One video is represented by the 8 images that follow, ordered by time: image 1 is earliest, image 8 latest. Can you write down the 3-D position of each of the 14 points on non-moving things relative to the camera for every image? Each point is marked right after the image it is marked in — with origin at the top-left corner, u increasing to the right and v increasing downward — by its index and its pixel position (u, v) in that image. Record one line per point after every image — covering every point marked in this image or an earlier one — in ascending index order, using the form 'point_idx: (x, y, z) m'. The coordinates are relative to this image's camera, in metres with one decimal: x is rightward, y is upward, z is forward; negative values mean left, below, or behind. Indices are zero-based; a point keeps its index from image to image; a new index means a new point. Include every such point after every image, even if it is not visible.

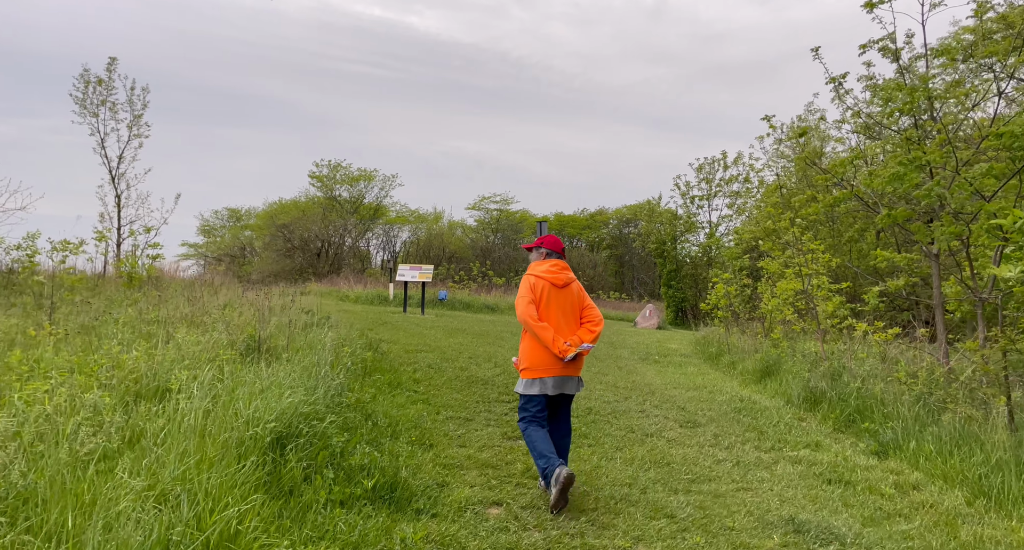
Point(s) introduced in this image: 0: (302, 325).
0: (-2.3, -0.6, +8.3) m
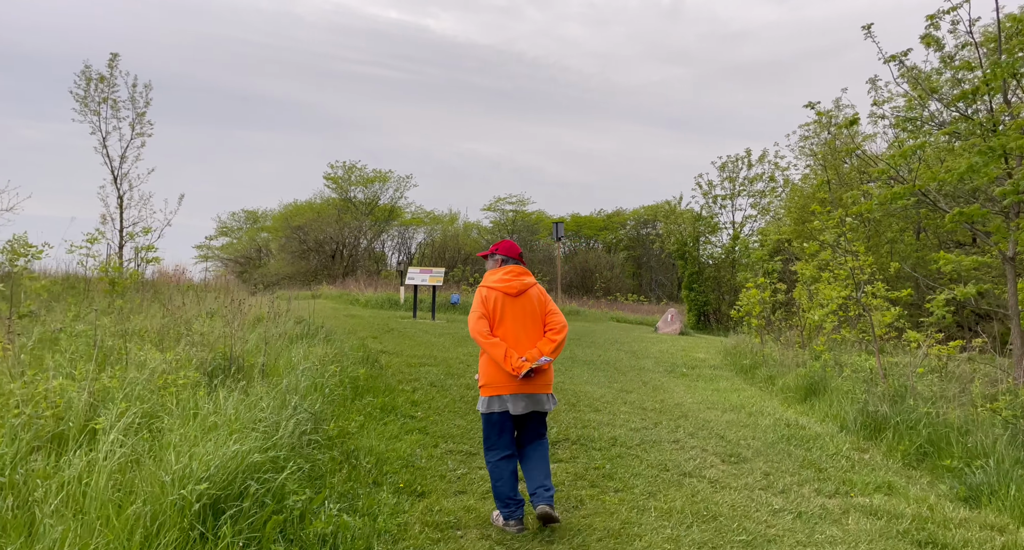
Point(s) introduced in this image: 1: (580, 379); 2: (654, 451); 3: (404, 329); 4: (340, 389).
0: (-2.2, -0.6, +7.5) m
1: (+0.8, -1.2, +8.7) m
2: (+1.0, -1.2, +5.3) m
3: (-2.0, -1.0, +14.4) m
4: (-1.3, -0.9, +5.9) m
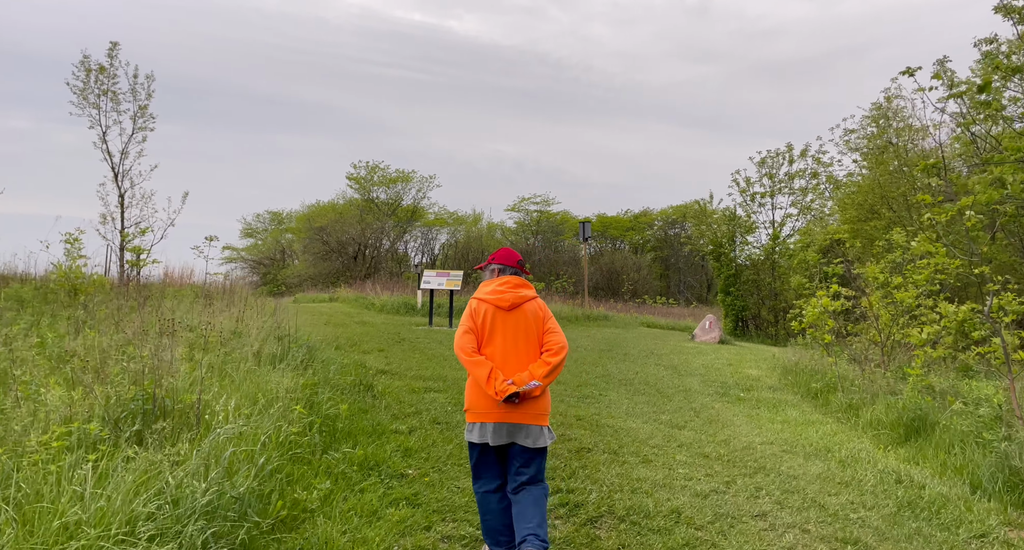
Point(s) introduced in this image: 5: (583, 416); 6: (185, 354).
0: (-2.0, -0.7, +6.0) m
1: (+1.0, -1.2, +7.1) m
2: (+1.1, -1.3, +3.8) m
3: (-1.6, -1.1, +13.0) m
4: (-1.2, -0.9, +4.4) m
5: (+0.6, -1.2, +6.6) m
6: (-2.4, -0.6, +5.5) m
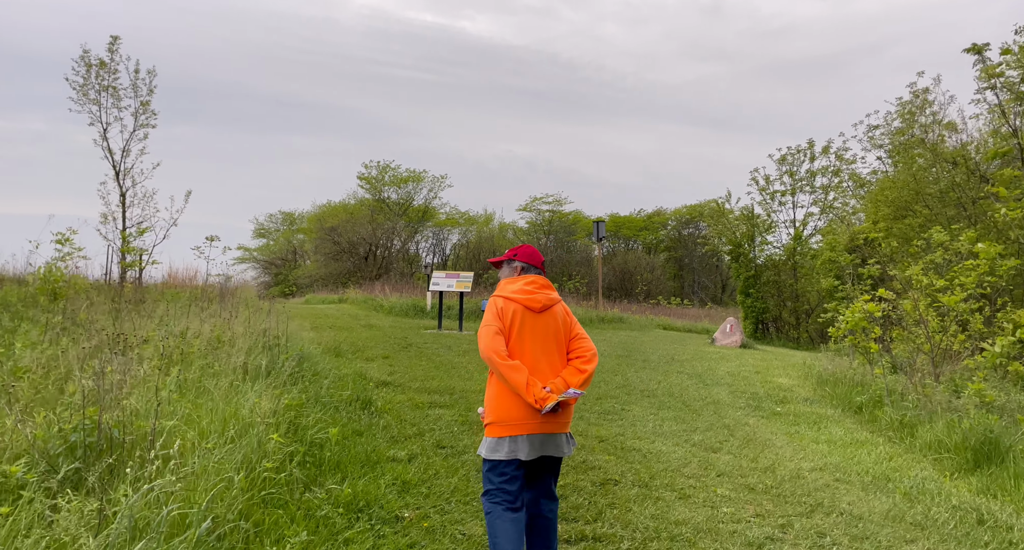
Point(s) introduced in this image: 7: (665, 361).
0: (-1.9, -0.7, +5.4) m
1: (+1.1, -1.3, +6.4) m
2: (+1.2, -1.3, +3.1) m
3: (-1.4, -1.1, +12.3) m
4: (-1.1, -0.9, +3.7) m
5: (+0.7, -1.2, +5.9) m
6: (-2.3, -0.6, +4.9) m
7: (+2.5, -1.4, +12.6) m
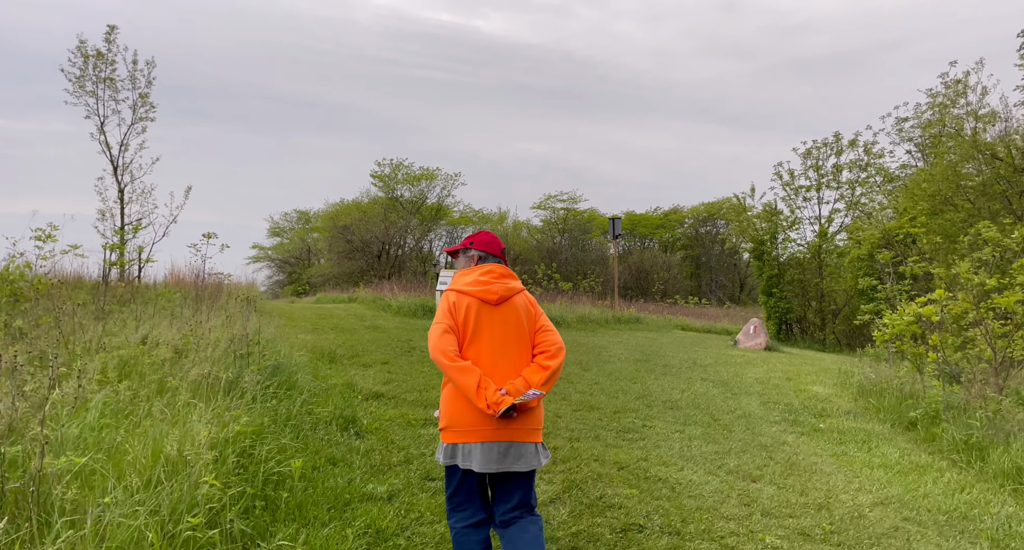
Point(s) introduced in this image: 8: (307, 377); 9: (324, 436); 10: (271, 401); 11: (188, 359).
0: (-1.8, -0.7, +4.6) m
1: (+1.2, -1.3, +5.6) m
2: (+1.2, -1.3, +2.2) m
3: (-1.3, -1.1, +11.5) m
4: (-1.1, -0.9, +2.9) m
5: (+0.7, -1.2, +5.0) m
6: (-2.3, -0.6, +4.1) m
7: (+2.7, -1.4, +11.7) m
8: (-1.6, -0.8, +6.0) m
9: (-1.2, -1.0, +4.7) m
10: (-1.5, -0.8, +4.8) m
11: (-2.2, -0.6, +5.3) m
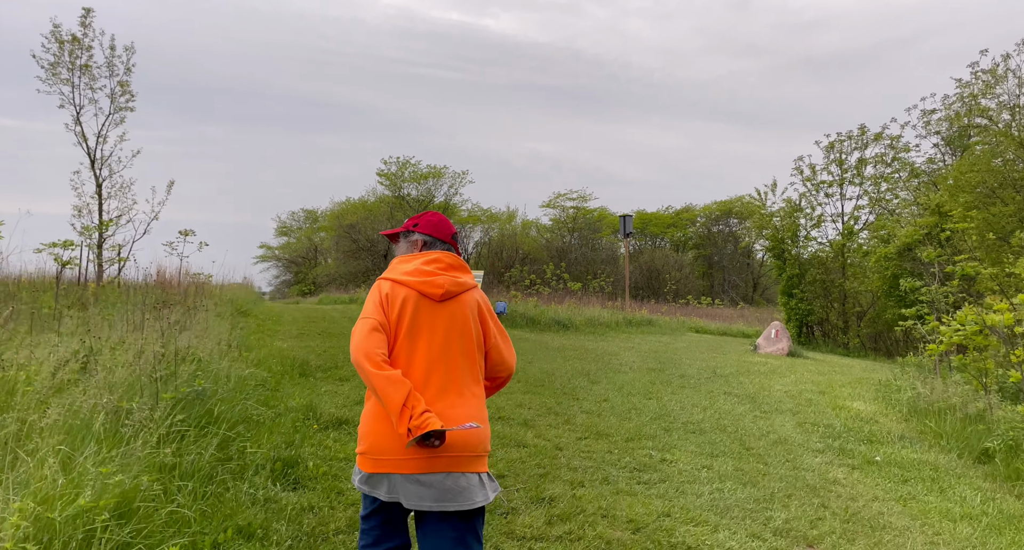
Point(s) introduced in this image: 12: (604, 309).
0: (-1.9, -0.7, +3.5) m
1: (+1.1, -1.3, +4.4) m
2: (+1.0, -1.3, +1.1) m
3: (-1.3, -1.1, +10.4) m
4: (-1.2, -1.0, +1.8) m
5: (+0.7, -1.2, +3.9) m
6: (-2.4, -0.6, +3.0) m
7: (+2.7, -1.4, +10.5) m
8: (-1.7, -0.8, +4.9) m
9: (-1.2, -1.0, +3.6) m
10: (-1.6, -0.8, +3.7) m
11: (-2.3, -0.6, +4.1) m
12: (+2.3, -0.8, +19.1) m
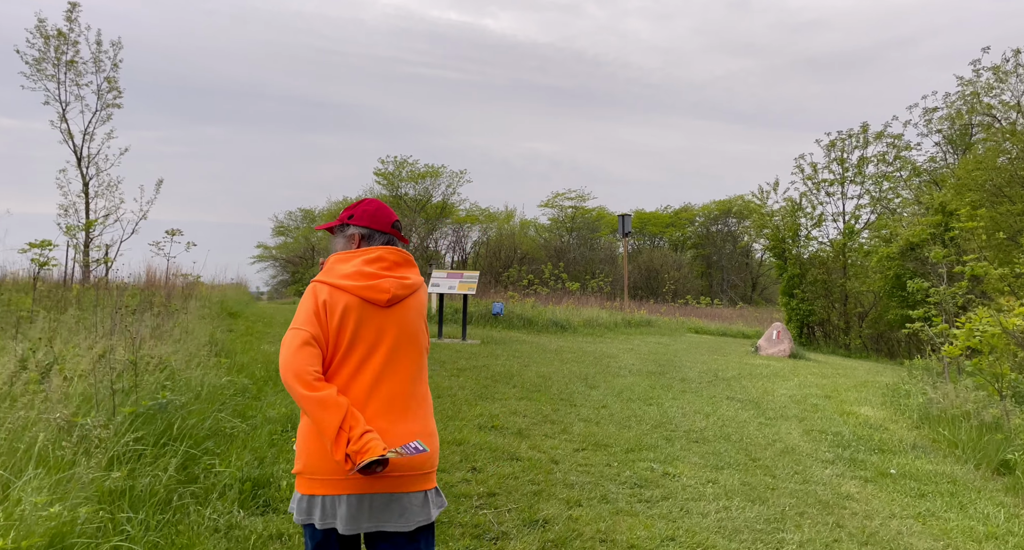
0: (-2.0, -0.7, +3.1) m
1: (+1.1, -1.3, +4.1) m
2: (+1.0, -1.3, +0.7) m
3: (-1.3, -1.1, +10.1) m
4: (-1.3, -1.0, +1.5) m
5: (+0.6, -1.3, +3.6) m
6: (-2.4, -0.6, +2.6) m
7: (+2.6, -1.4, +10.2) m
8: (-1.7, -0.8, +4.6) m
9: (-1.3, -1.0, +3.3) m
10: (-1.6, -0.8, +3.4) m
11: (-2.3, -0.6, +3.8) m
12: (+2.2, -0.8, +18.8) m
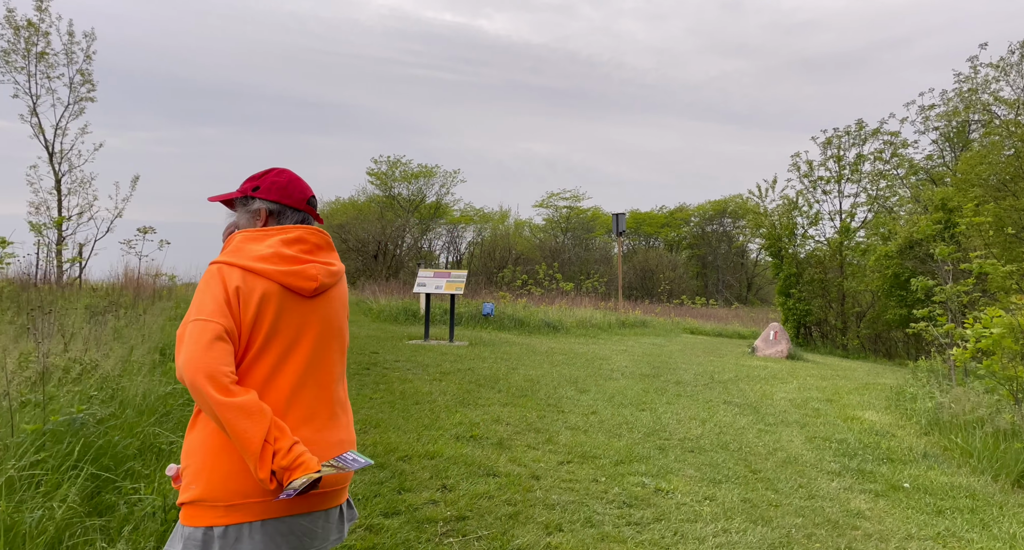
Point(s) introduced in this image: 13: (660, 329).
0: (-2.1, -0.7, +2.7) m
1: (+0.9, -1.3, +3.6) m
2: (+0.9, -1.3, +0.3) m
3: (-1.5, -1.1, +9.6) m
4: (-1.4, -1.0, +1.0) m
5: (+0.5, -1.2, +3.1) m
6: (-2.5, -0.6, +2.2) m
7: (+2.4, -1.4, +9.7) m
8: (-1.9, -0.8, +4.1) m
9: (-1.4, -1.0, +2.8) m
10: (-1.8, -0.8, +2.9) m
11: (-2.5, -0.6, +3.3) m
12: (+2.0, -0.8, +18.3) m
13: (+3.5, -1.3, +17.9) m
